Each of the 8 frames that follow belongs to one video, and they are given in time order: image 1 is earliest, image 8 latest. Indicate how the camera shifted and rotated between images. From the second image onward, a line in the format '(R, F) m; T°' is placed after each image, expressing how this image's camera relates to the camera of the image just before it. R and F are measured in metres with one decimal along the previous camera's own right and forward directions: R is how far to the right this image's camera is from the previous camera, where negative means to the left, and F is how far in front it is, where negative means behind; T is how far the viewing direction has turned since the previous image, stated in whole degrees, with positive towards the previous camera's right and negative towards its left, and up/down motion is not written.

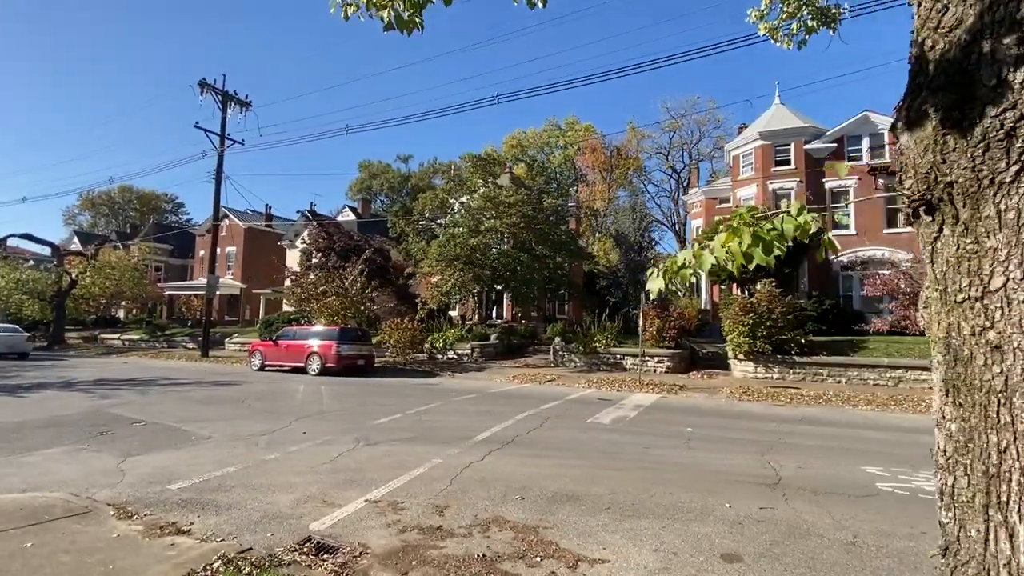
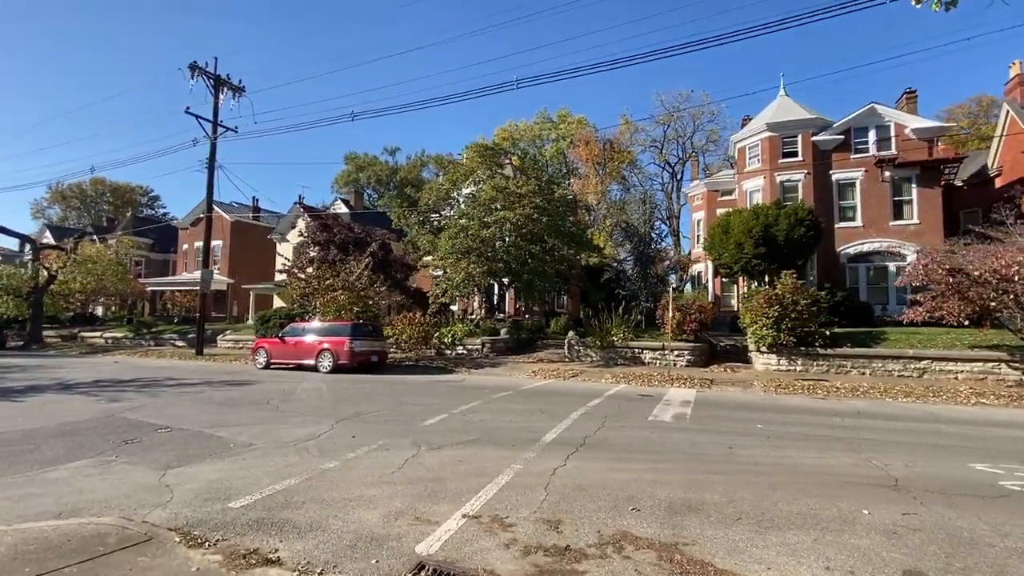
(-1.5, +0.7) m; +2°
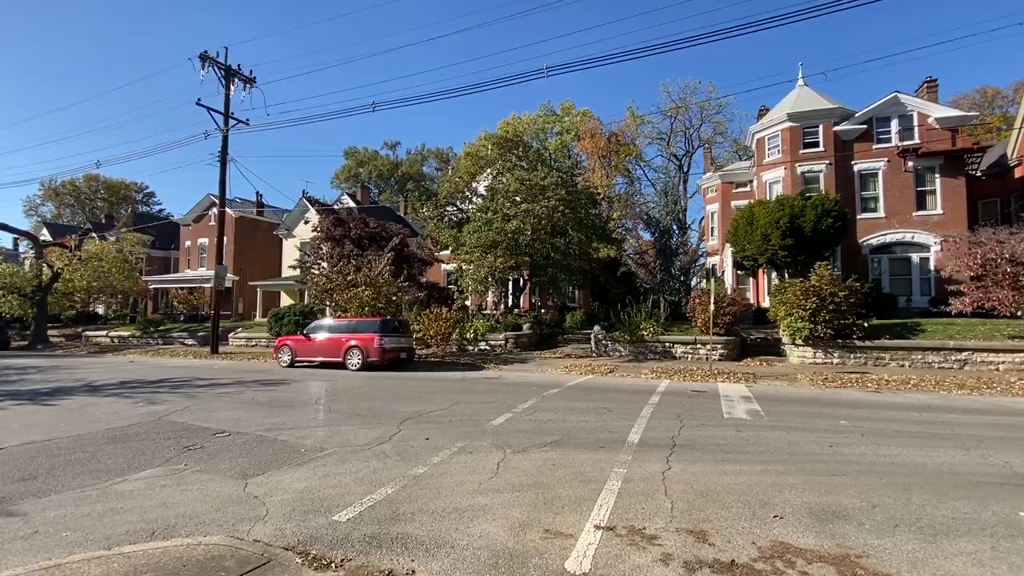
(-1.4, +0.5) m; +1°
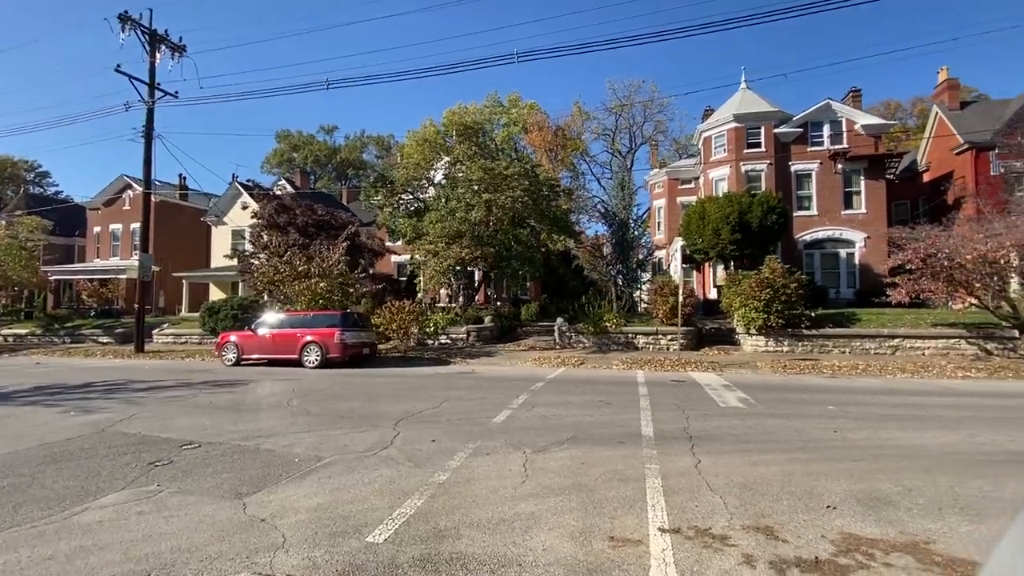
(-1.1, +0.6) m; +7°
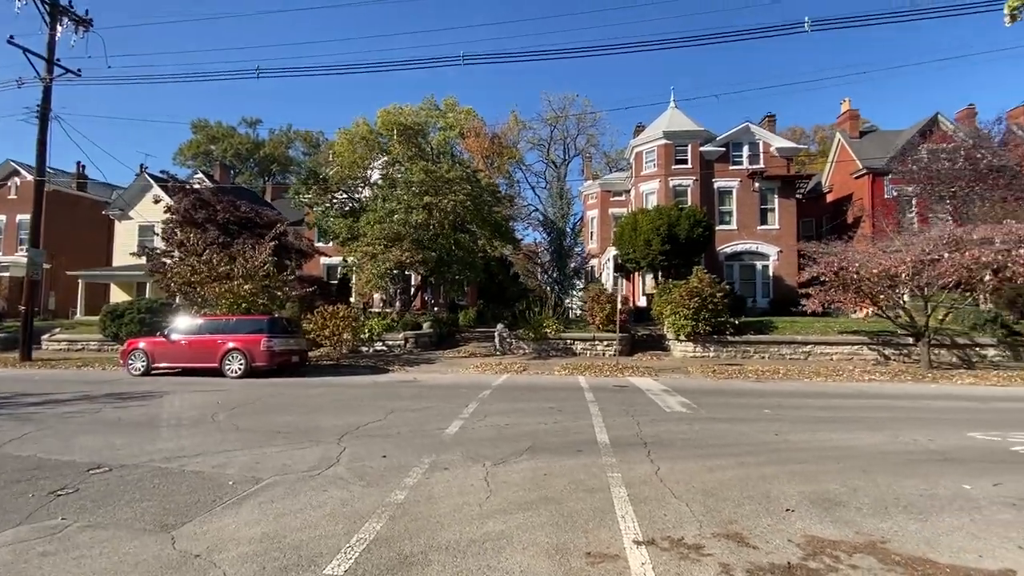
(-0.4, +0.3) m; +8°
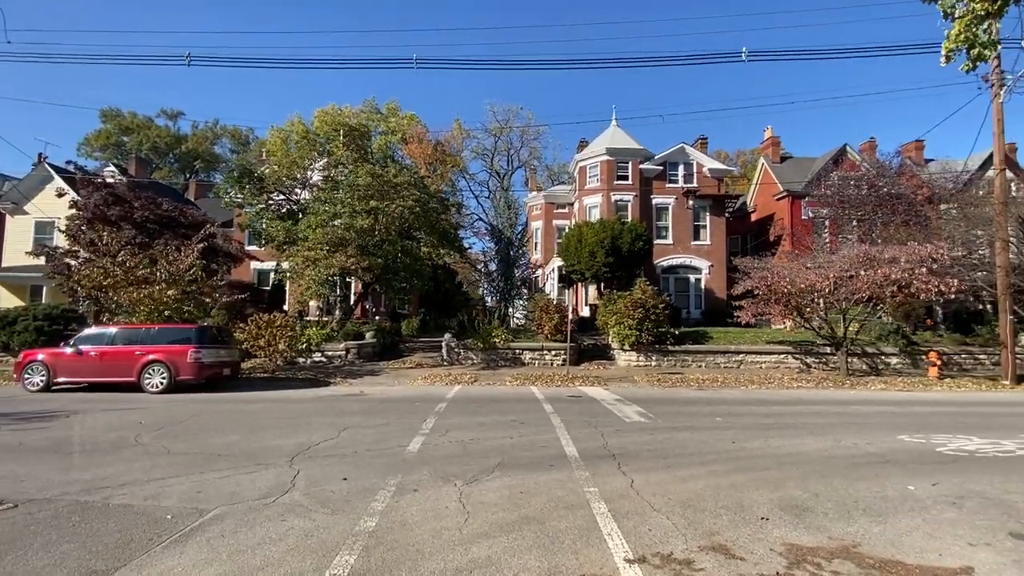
(-0.5, +0.2) m; +7°
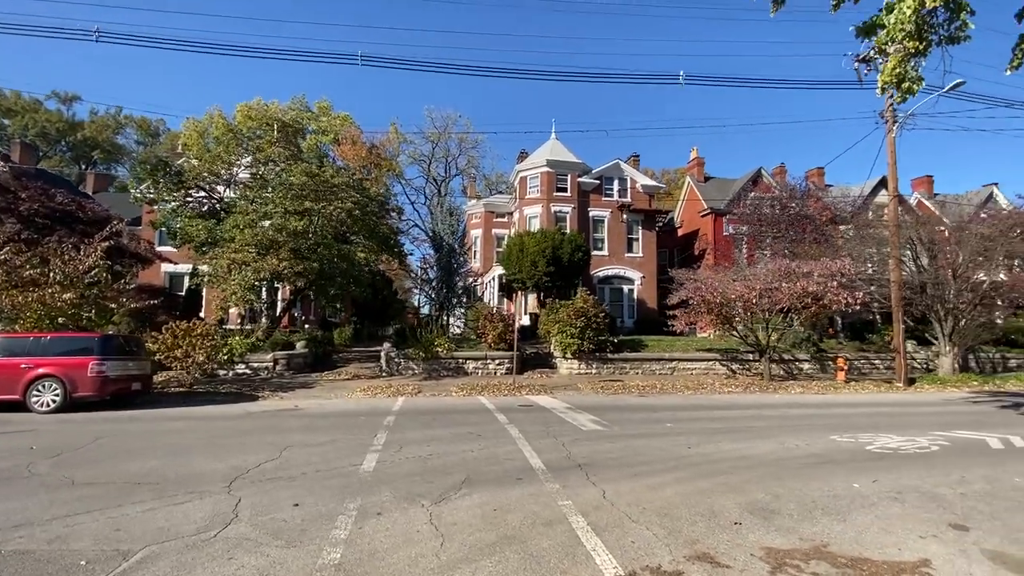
(-0.5, +0.3) m; +8°
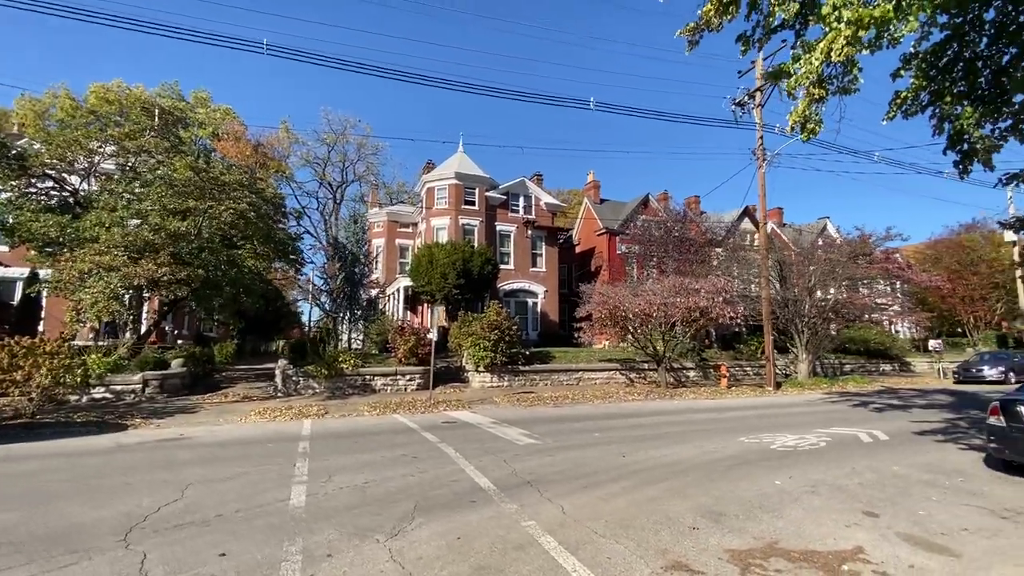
(-0.8, +0.3) m; +13°
